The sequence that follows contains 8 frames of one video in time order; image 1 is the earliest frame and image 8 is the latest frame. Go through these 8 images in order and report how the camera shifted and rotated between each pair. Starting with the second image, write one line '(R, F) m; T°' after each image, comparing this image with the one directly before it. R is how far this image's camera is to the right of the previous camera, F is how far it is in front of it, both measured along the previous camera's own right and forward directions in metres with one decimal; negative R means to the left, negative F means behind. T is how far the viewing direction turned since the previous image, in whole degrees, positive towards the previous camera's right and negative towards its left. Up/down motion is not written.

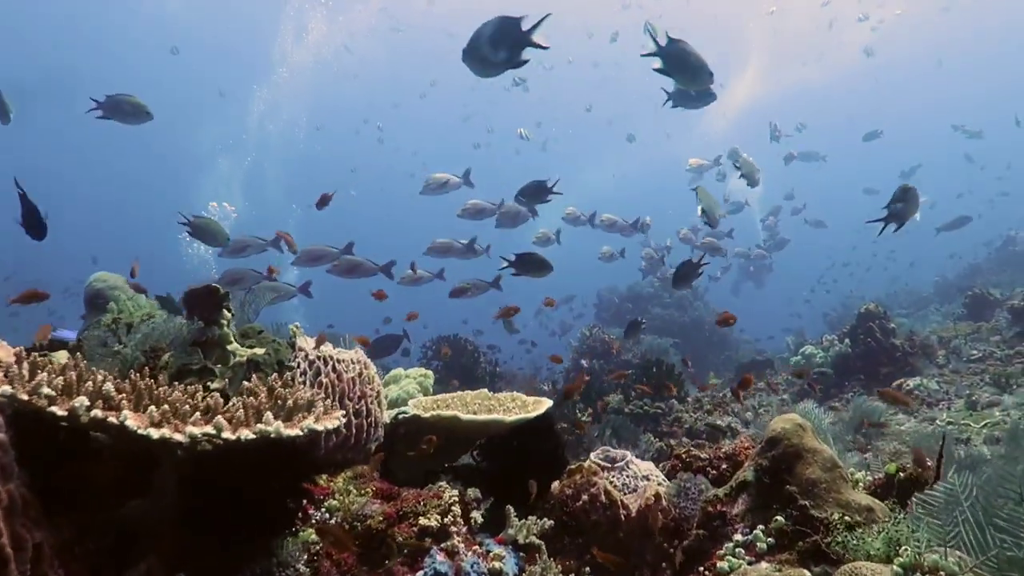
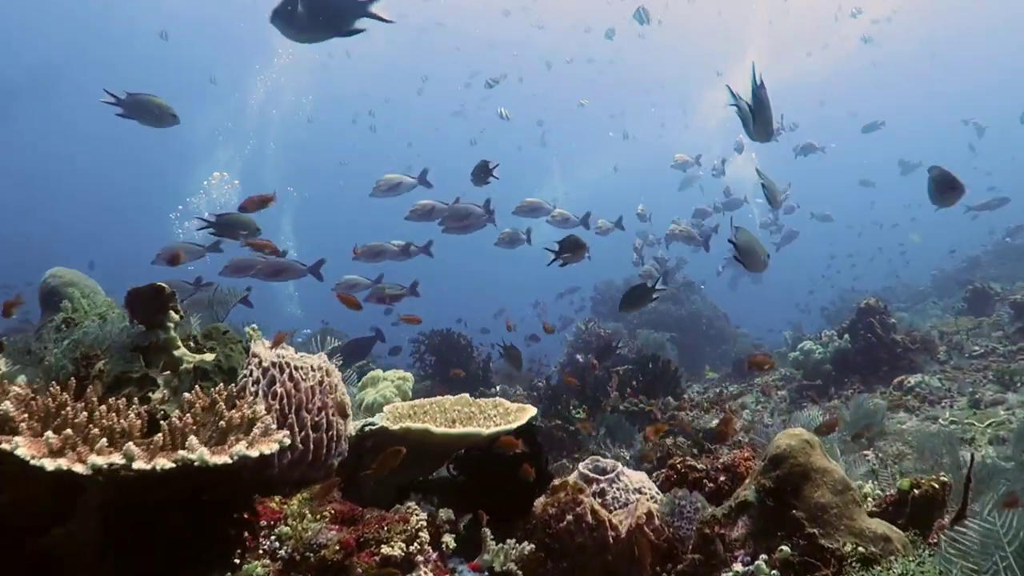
(+0.1, +0.2) m; 0°
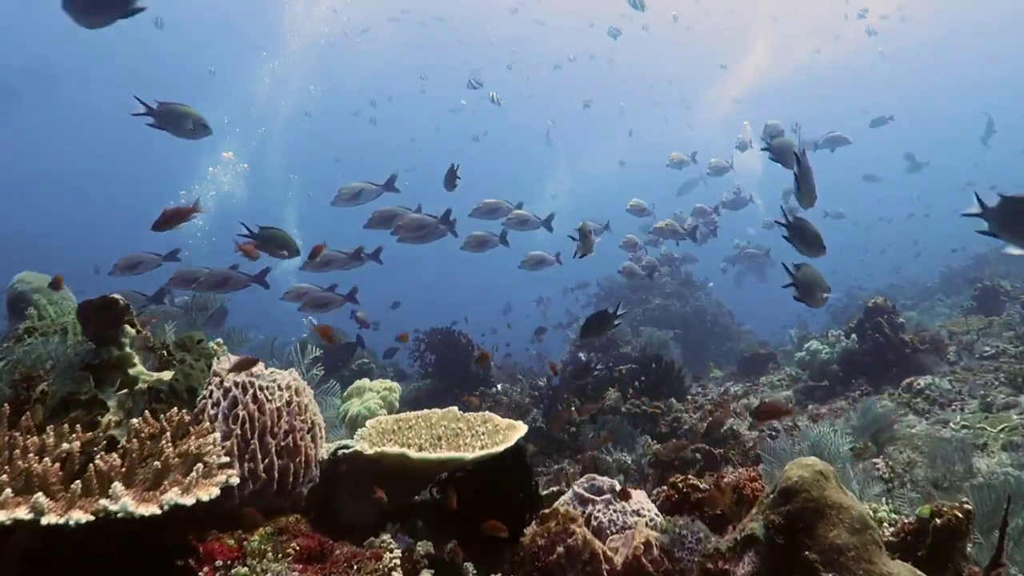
(0.0, +0.1) m; 0°
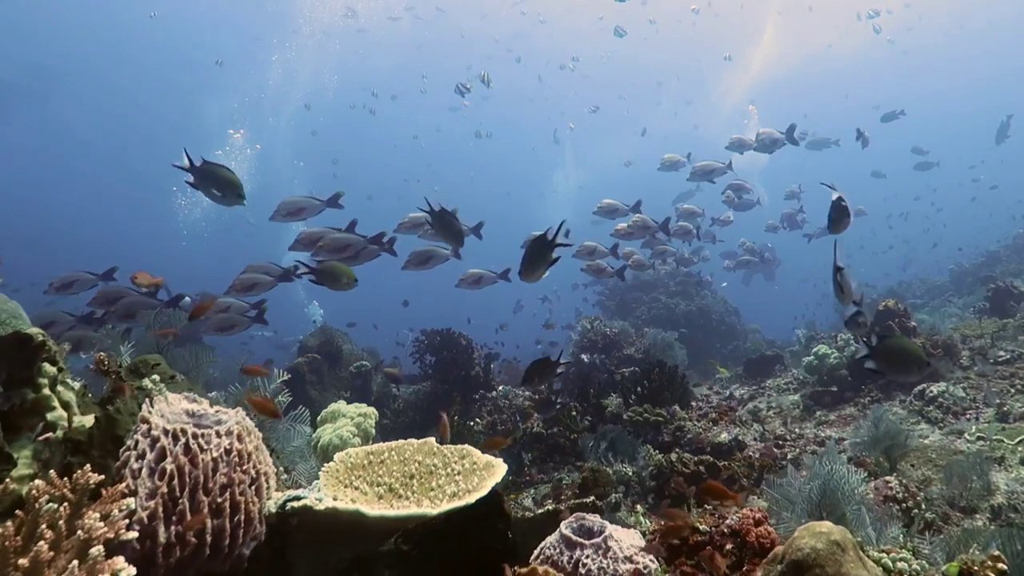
(+0.1, +0.2) m; -1°
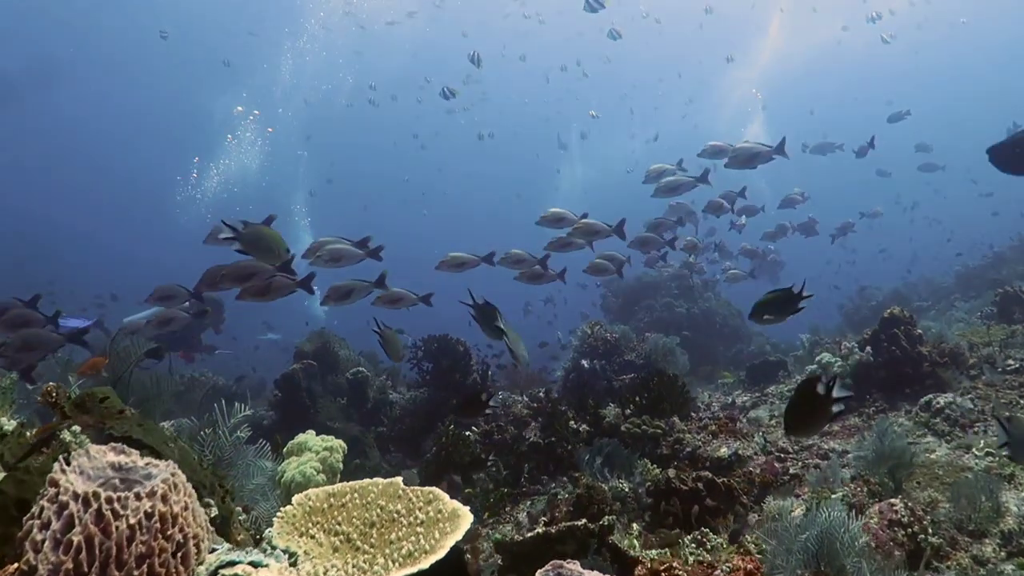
(+0.1, +0.1) m; 0°
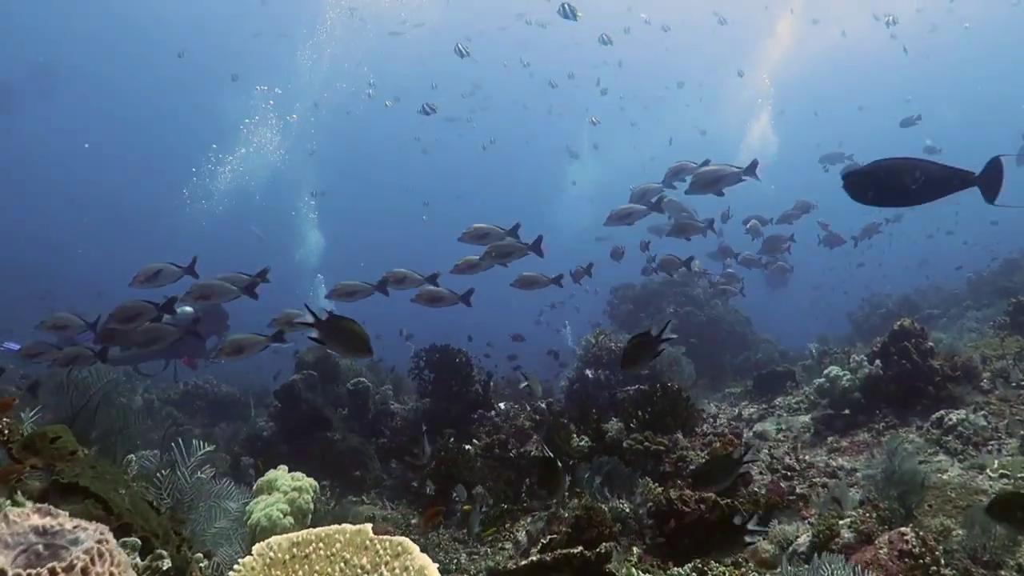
(+0.1, +0.1) m; -1°
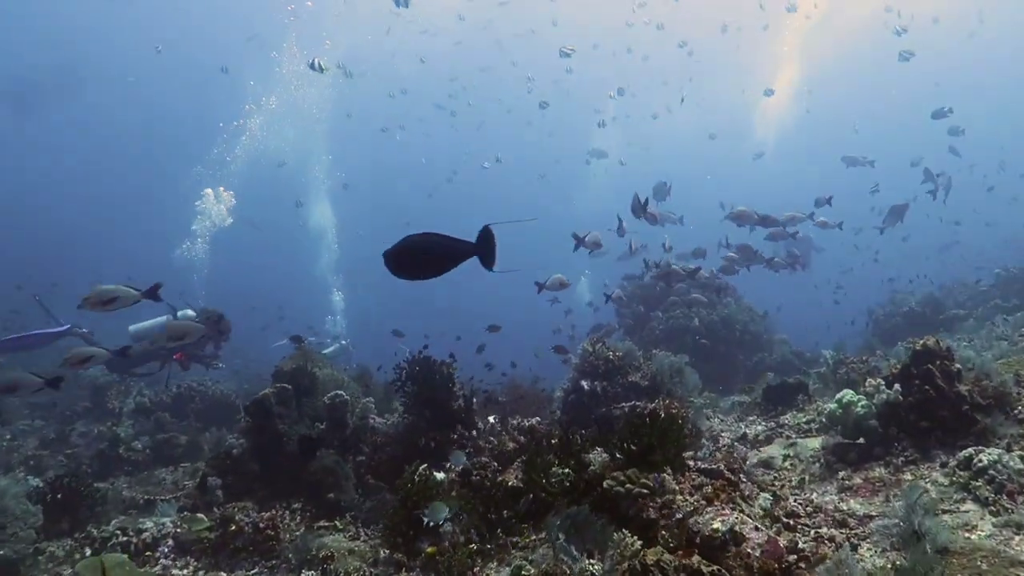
(+0.5, +0.7) m; -2°
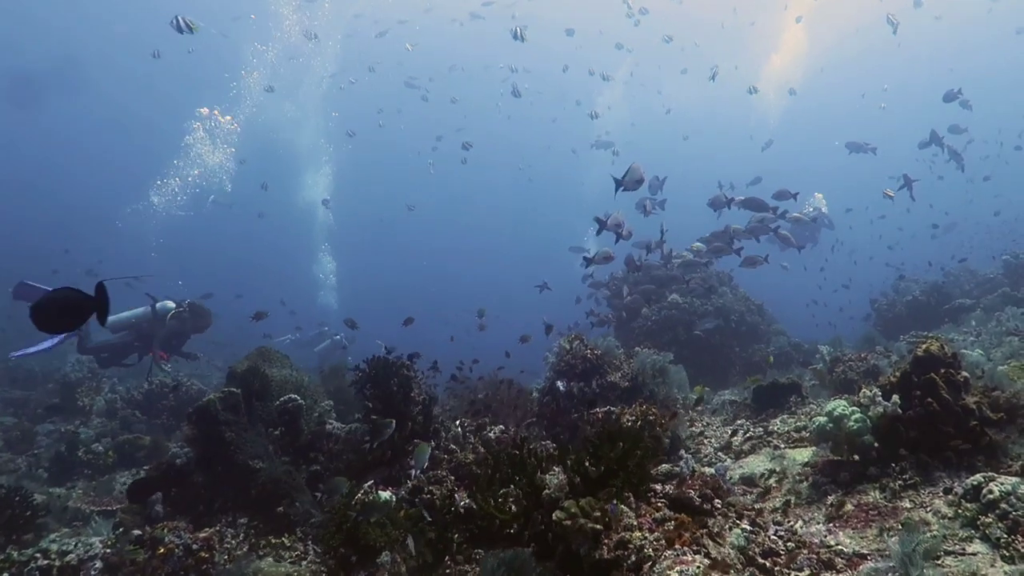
(+0.6, +0.8) m; 0°
